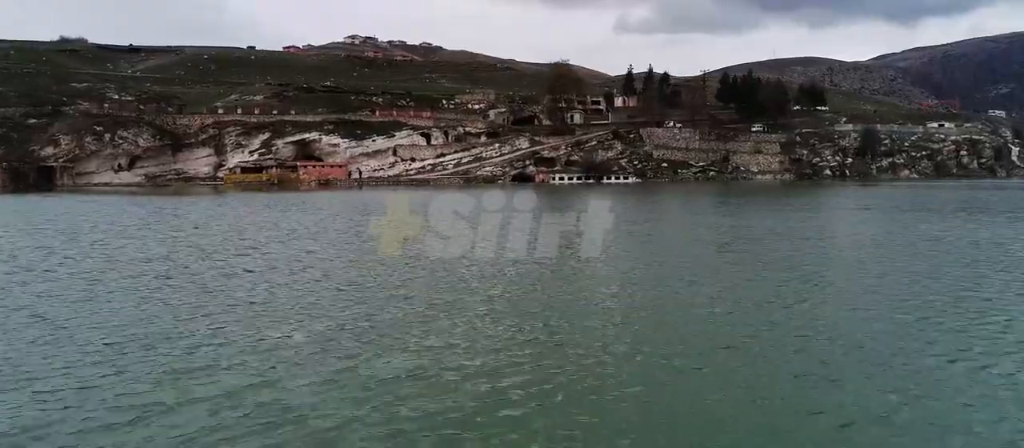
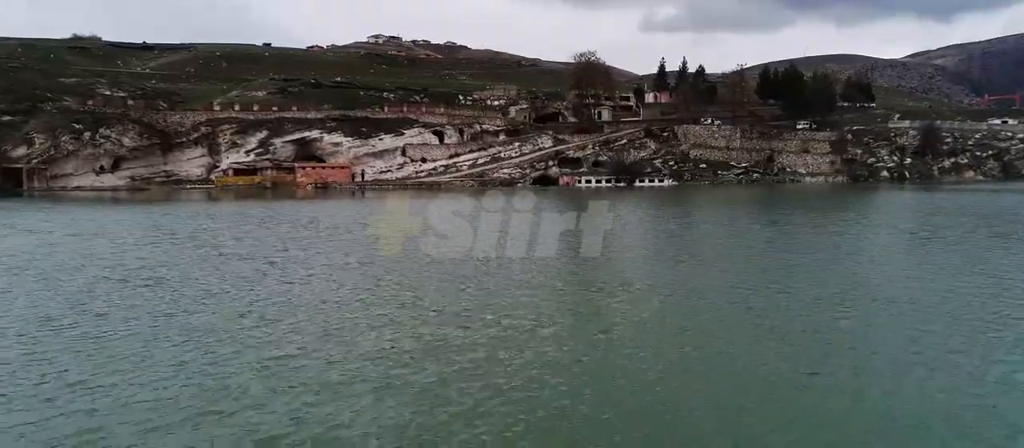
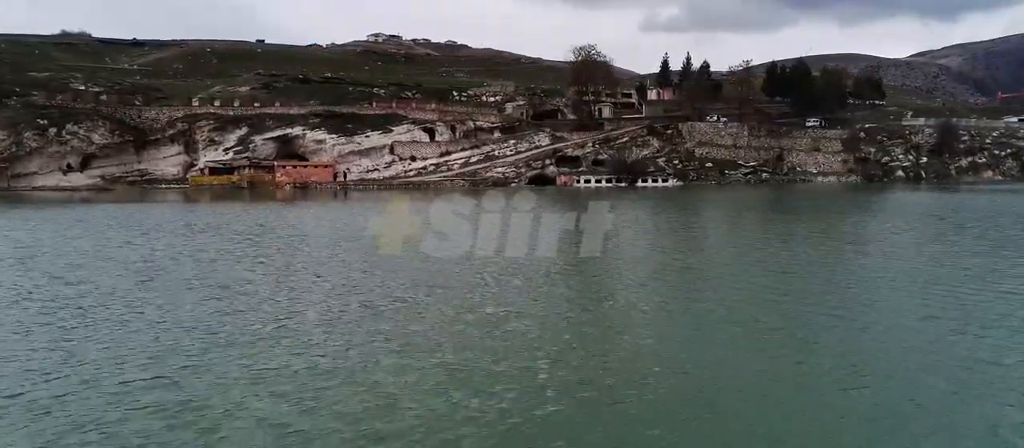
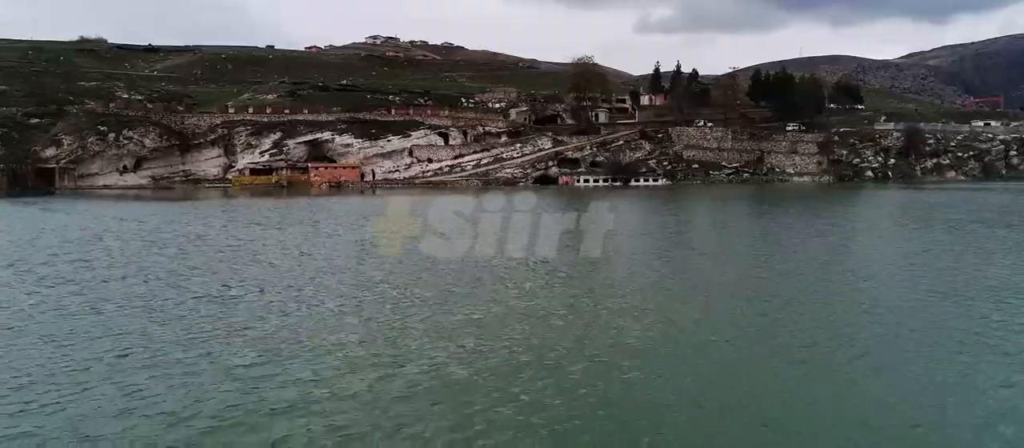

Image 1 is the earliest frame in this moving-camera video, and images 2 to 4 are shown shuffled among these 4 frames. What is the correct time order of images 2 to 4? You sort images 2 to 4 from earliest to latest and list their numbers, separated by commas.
4, 2, 3
